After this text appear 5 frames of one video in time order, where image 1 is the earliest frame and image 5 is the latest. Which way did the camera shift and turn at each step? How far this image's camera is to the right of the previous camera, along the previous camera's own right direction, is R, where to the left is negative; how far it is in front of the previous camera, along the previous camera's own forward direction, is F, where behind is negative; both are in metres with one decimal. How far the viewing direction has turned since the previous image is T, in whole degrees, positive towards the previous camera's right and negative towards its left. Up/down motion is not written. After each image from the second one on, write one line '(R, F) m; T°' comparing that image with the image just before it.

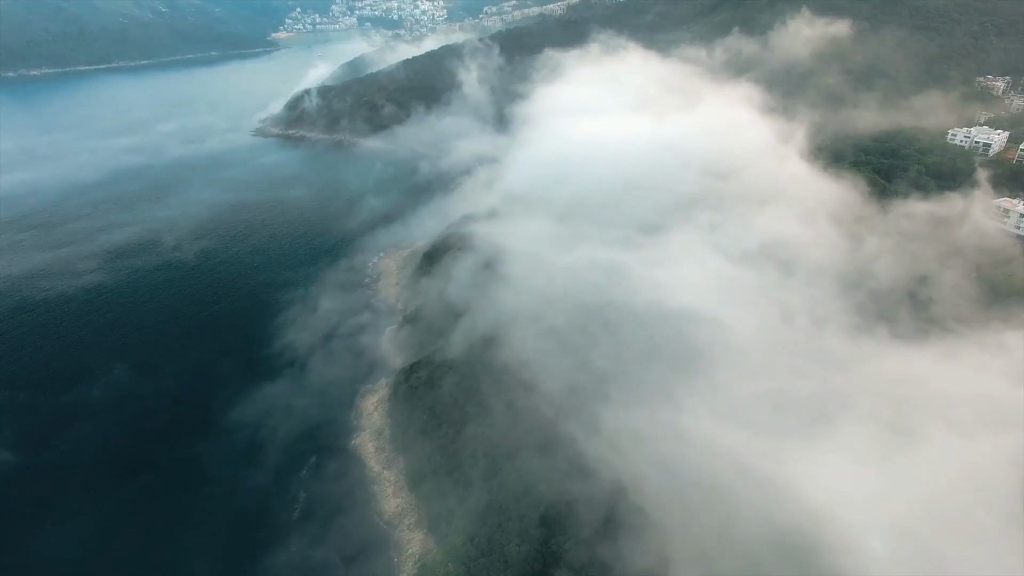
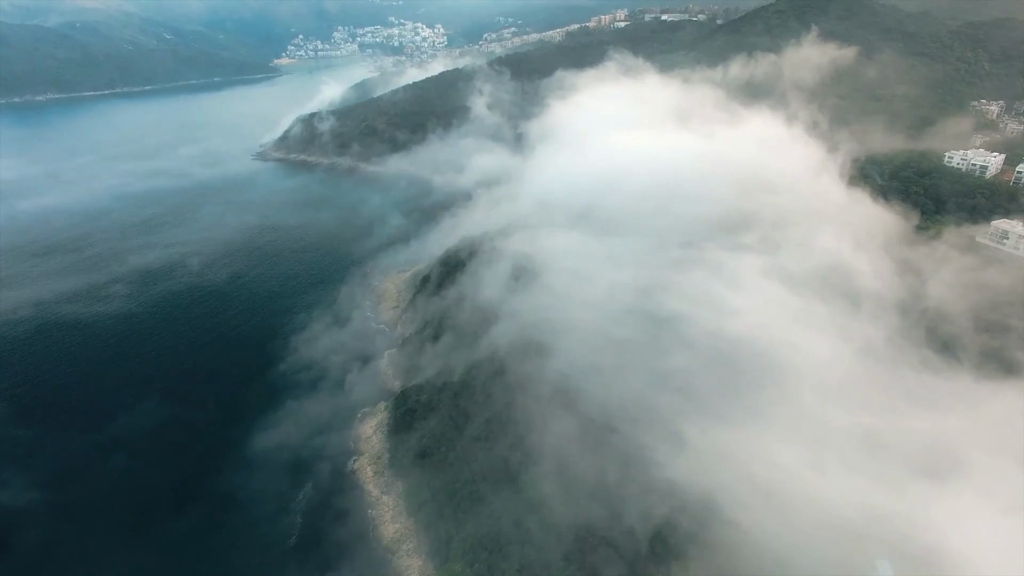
(-1.7, -0.1) m; 0°
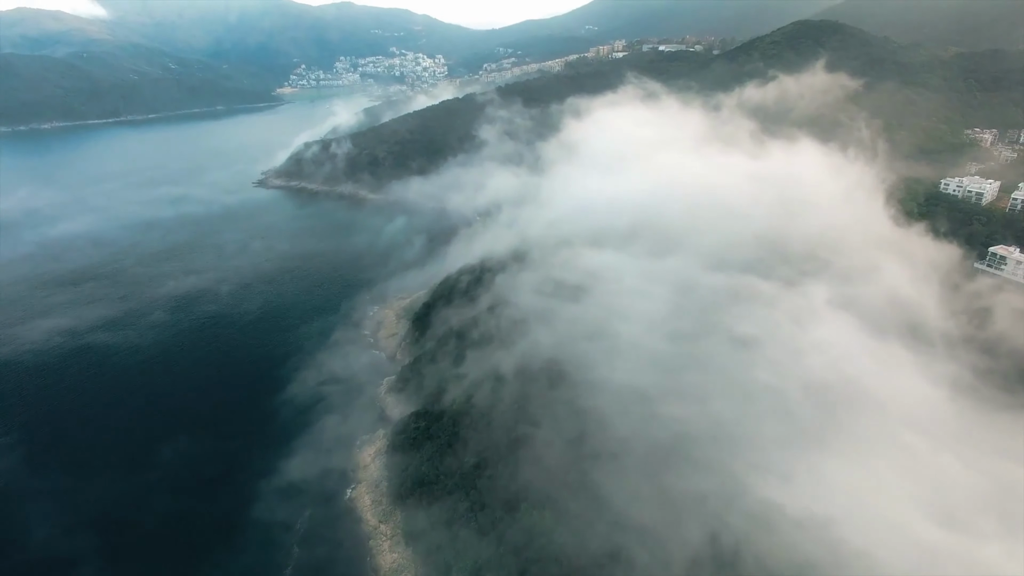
(-1.3, -0.3) m; 0°
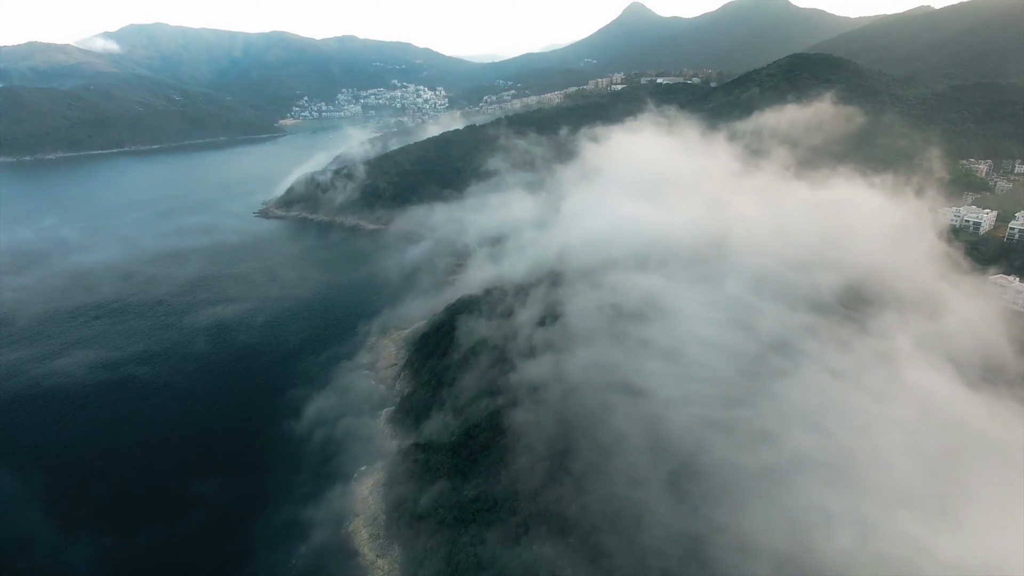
(-1.5, -0.1) m; 0°
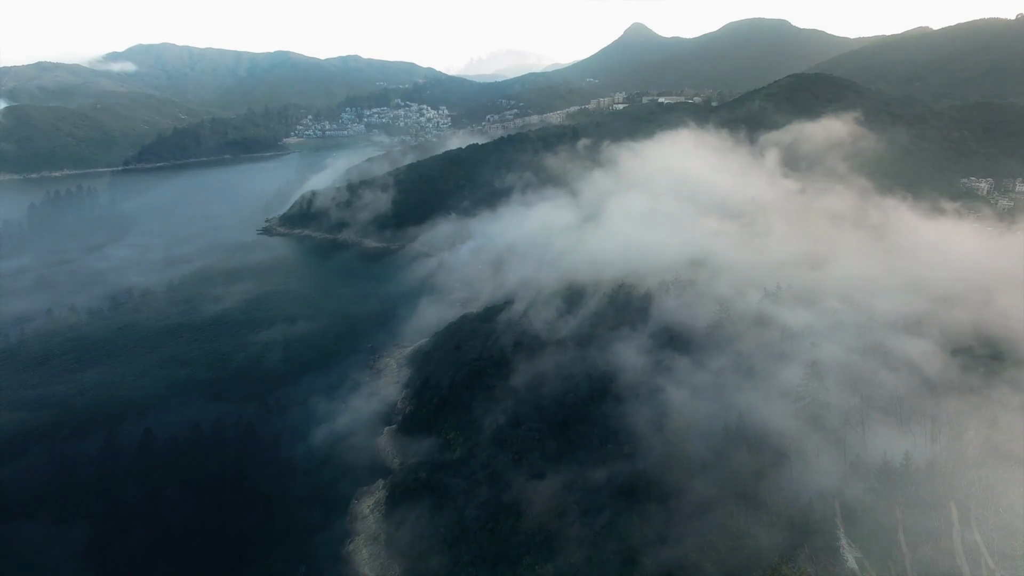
(-0.4, -0.1) m; 0°
